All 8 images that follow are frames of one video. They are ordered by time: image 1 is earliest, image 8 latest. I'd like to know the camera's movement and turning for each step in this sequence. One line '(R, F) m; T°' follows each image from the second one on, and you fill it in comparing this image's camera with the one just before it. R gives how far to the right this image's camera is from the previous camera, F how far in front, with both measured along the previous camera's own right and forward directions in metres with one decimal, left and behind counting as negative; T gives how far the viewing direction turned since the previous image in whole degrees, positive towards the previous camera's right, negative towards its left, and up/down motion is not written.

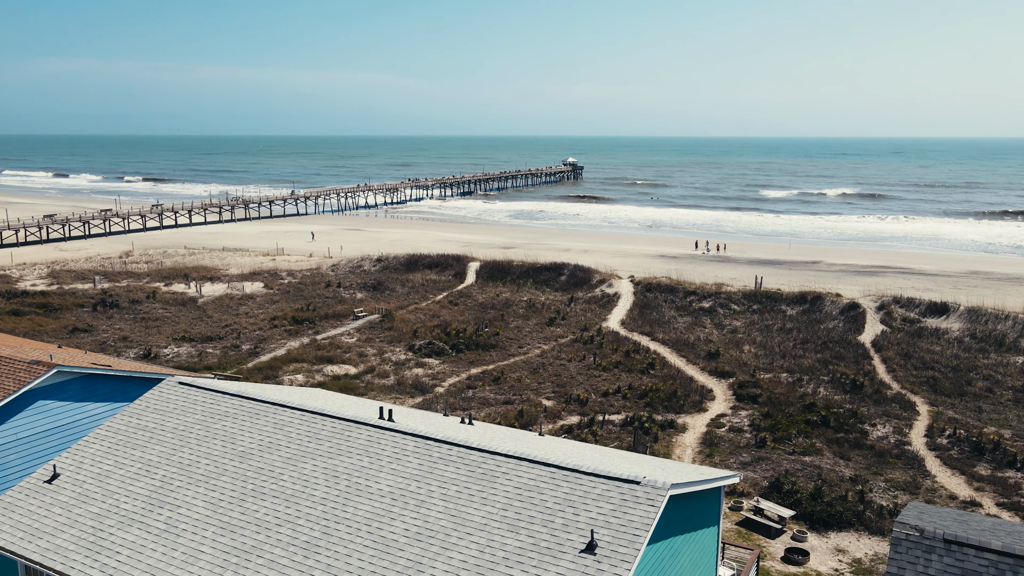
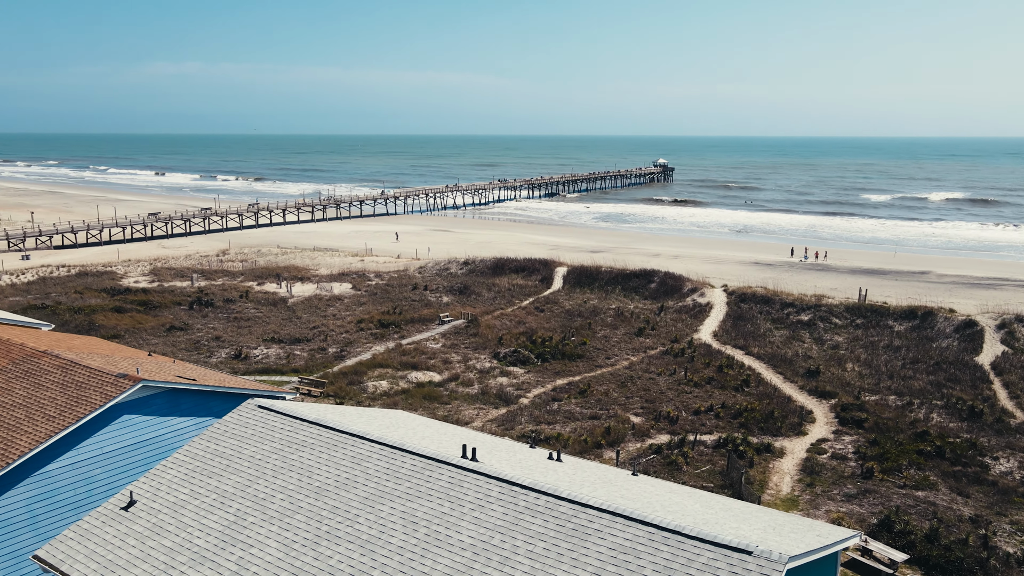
(-0.1, +0.6) m; -6°
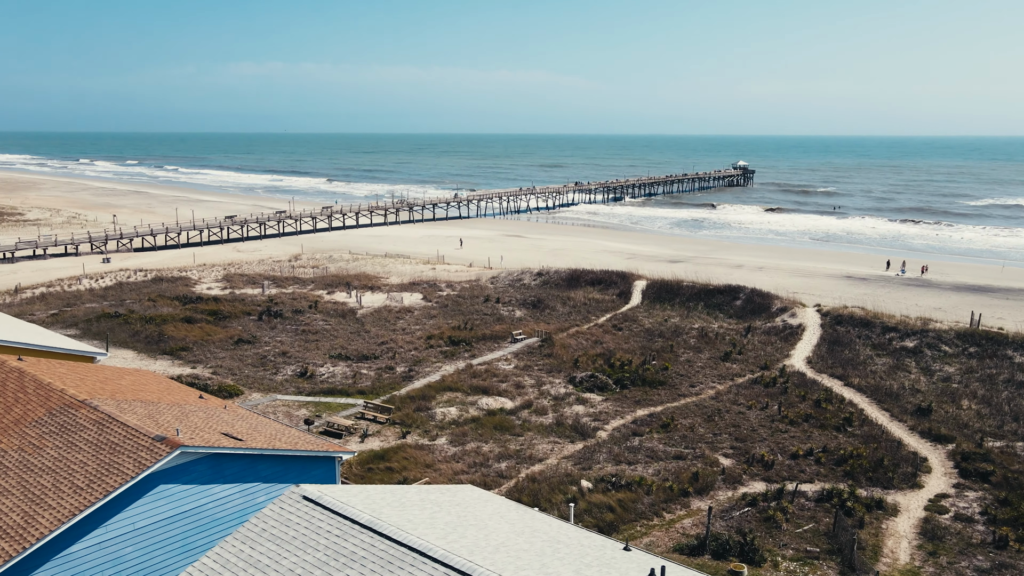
(-0.2, +1.4) m; -5°
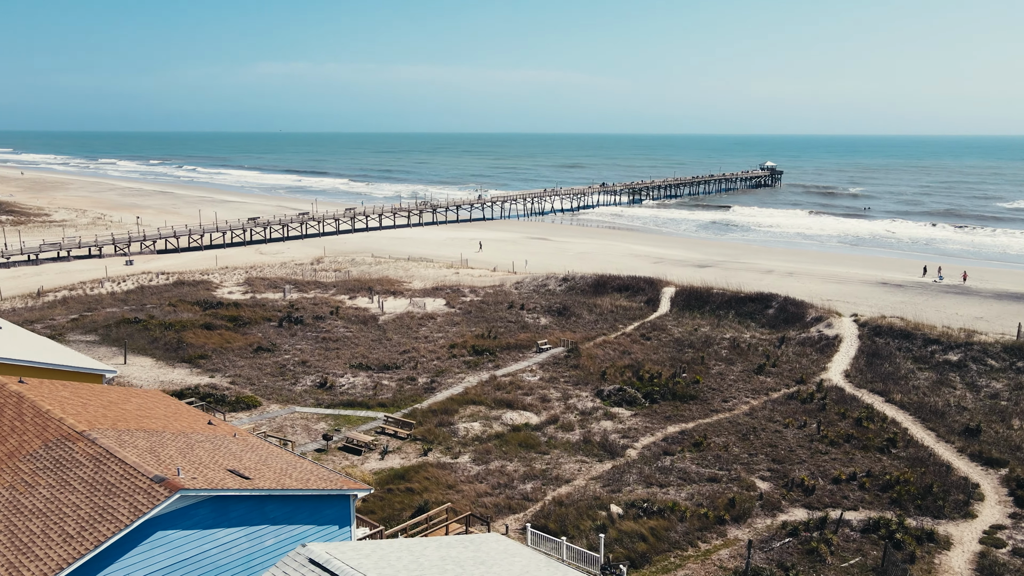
(-0.1, +0.7) m; -2°
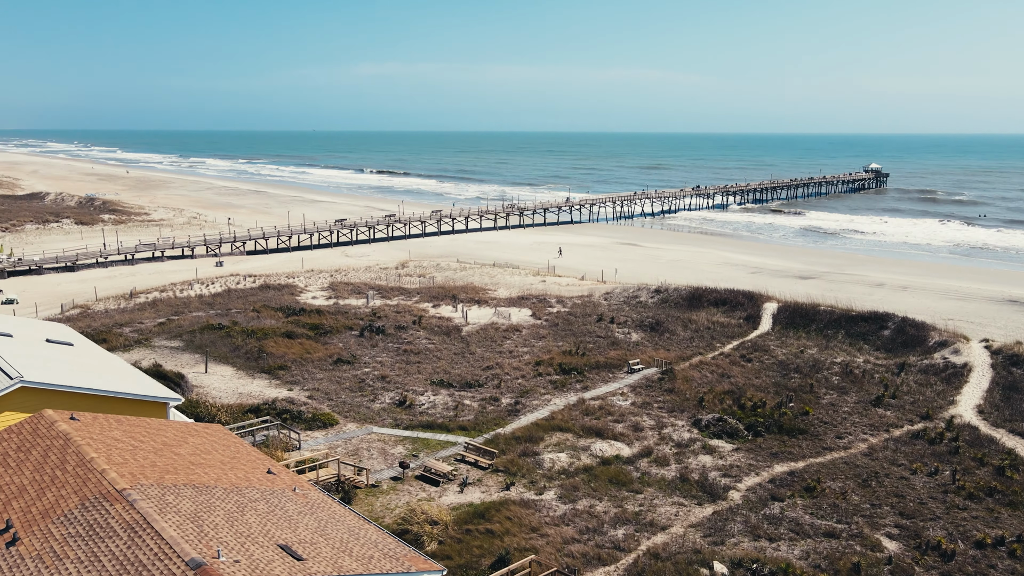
(-0.2, +1.4) m; -6°
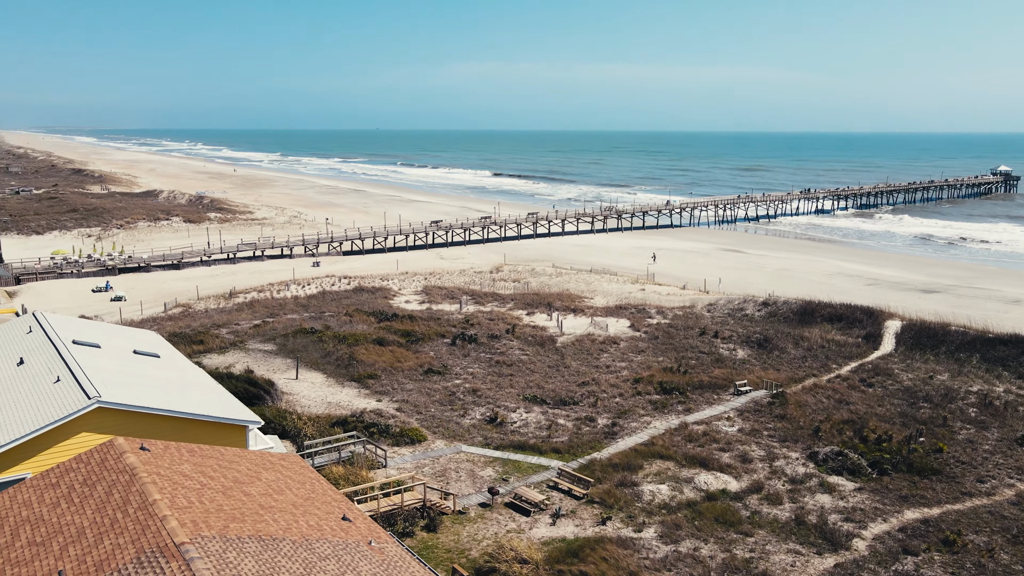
(-0.1, +1.1) m; -7°
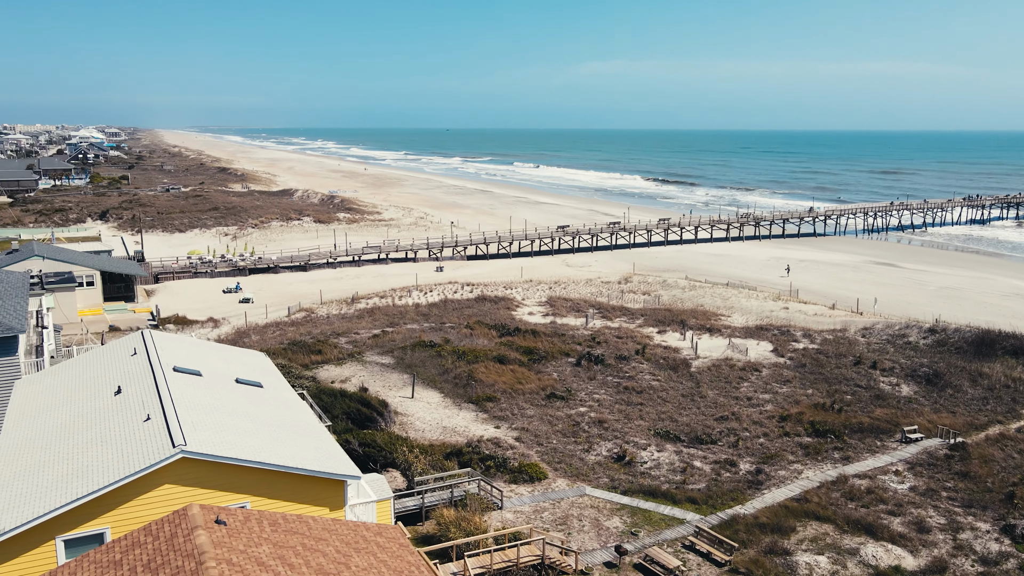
(-0.3, +1.8) m; -9°
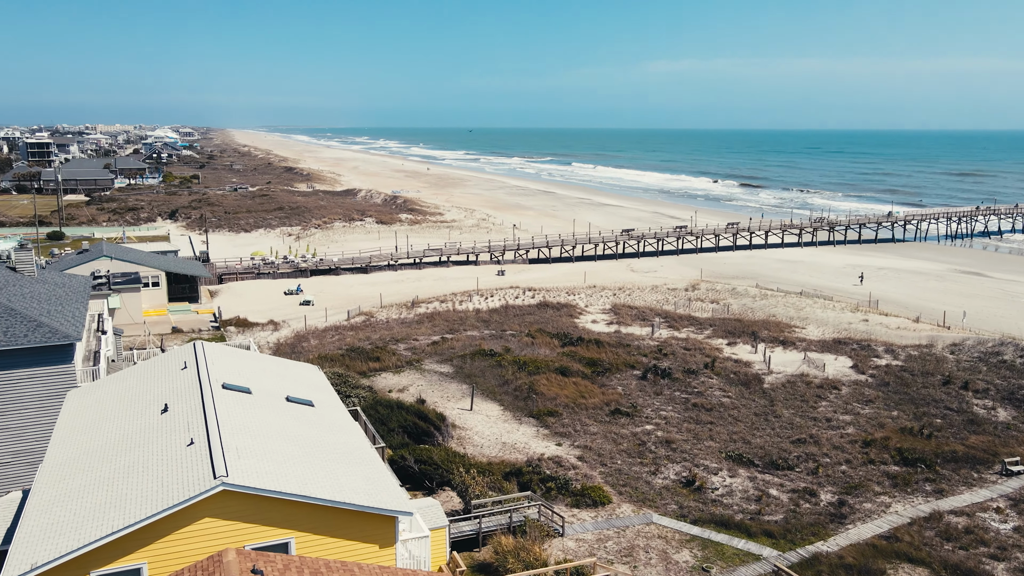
(-0.1, +0.9) m; -4°
